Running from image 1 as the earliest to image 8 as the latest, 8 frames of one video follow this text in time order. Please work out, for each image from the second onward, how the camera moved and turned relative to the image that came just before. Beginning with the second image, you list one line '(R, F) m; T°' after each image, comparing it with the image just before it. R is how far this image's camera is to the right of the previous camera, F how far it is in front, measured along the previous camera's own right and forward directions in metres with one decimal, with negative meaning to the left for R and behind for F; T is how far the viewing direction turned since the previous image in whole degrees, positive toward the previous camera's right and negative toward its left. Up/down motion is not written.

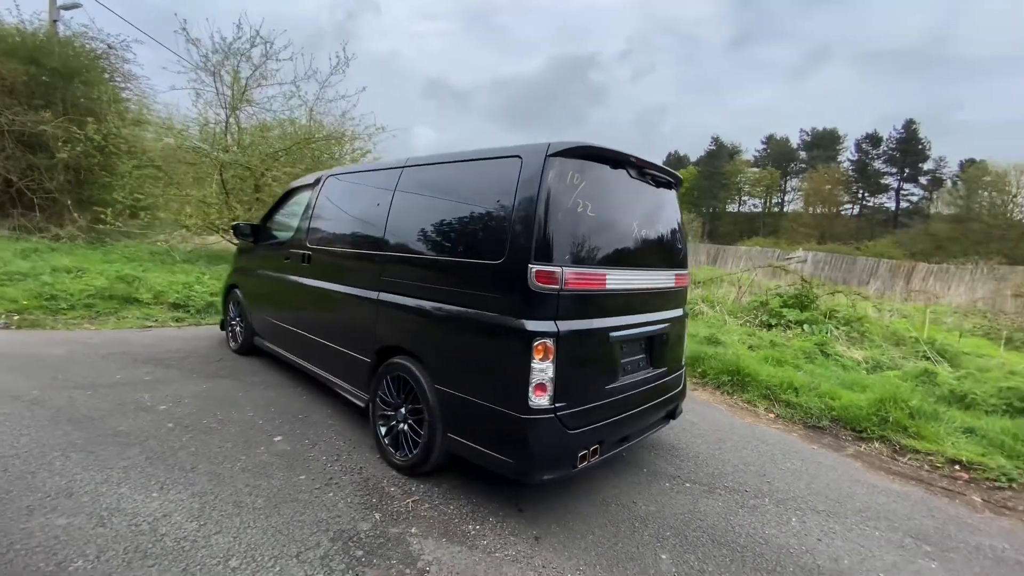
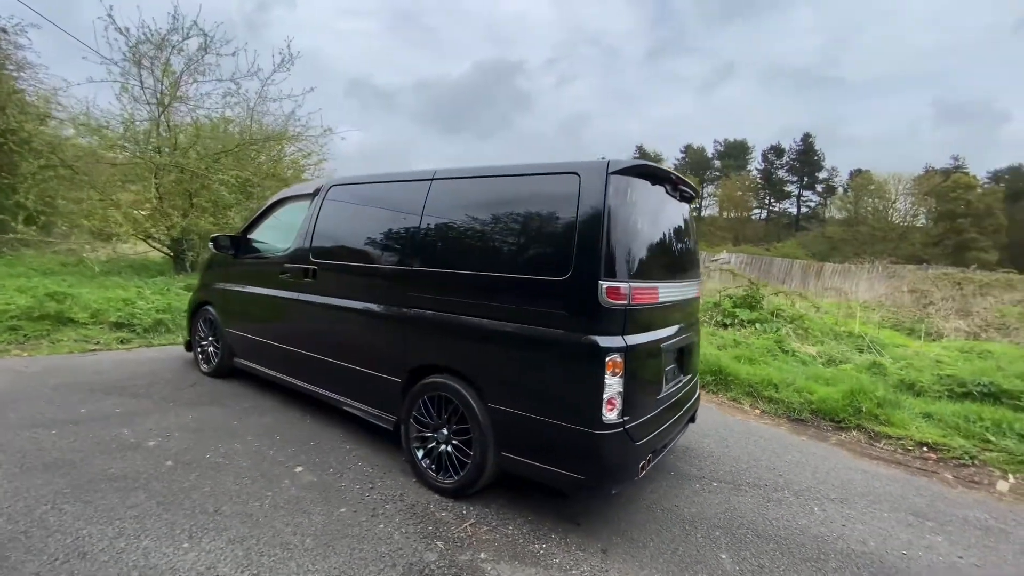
(-0.9, +0.1) m; +8°
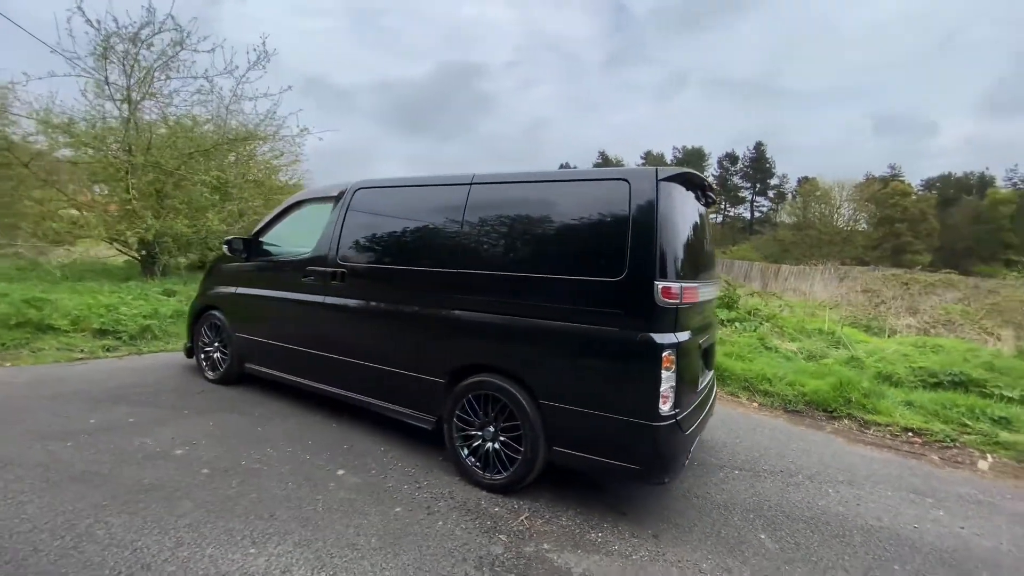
(-0.7, -0.1) m; +5°
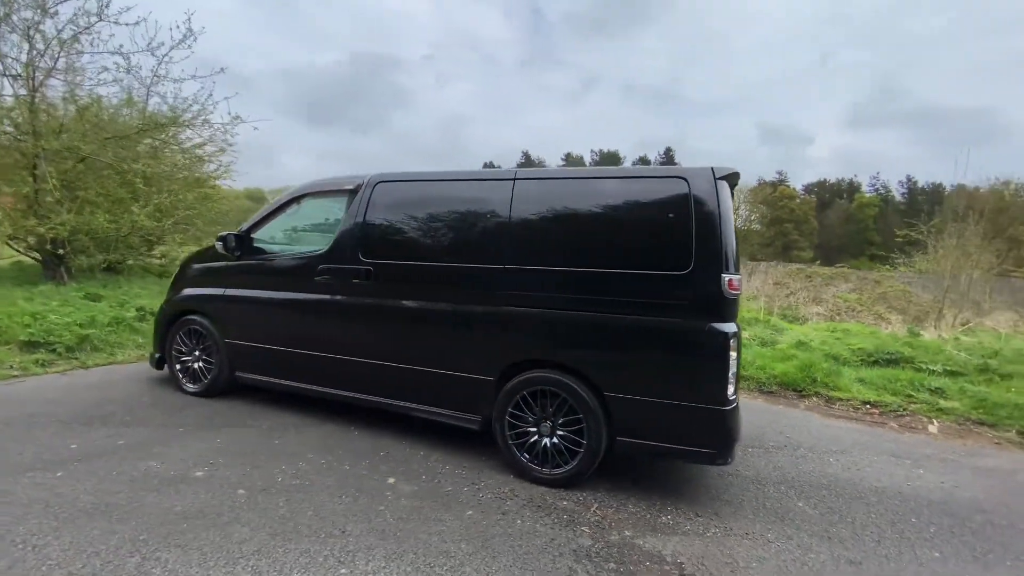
(-1.2, +0.1) m; +10°
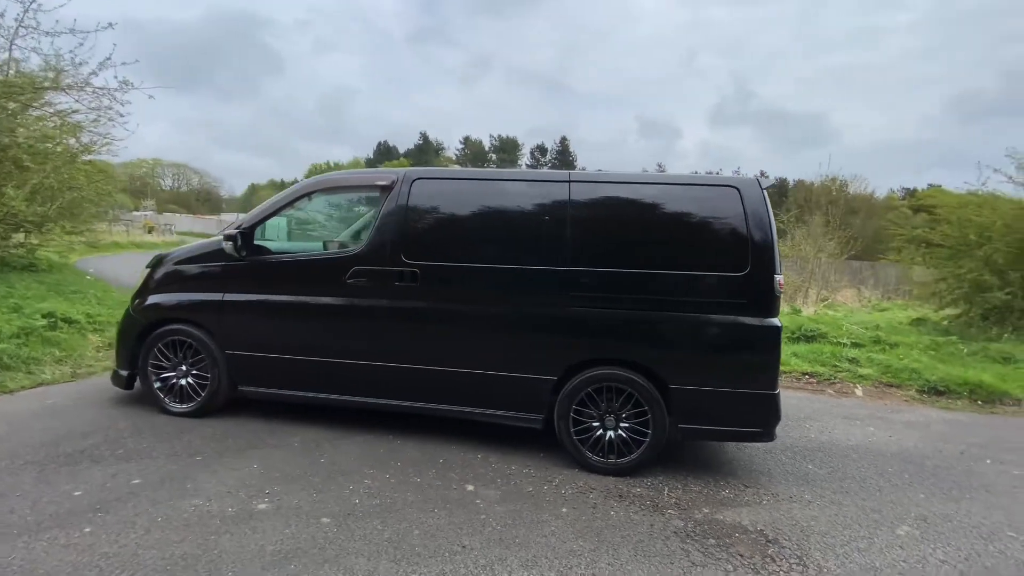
(-1.5, +0.1) m; +13°
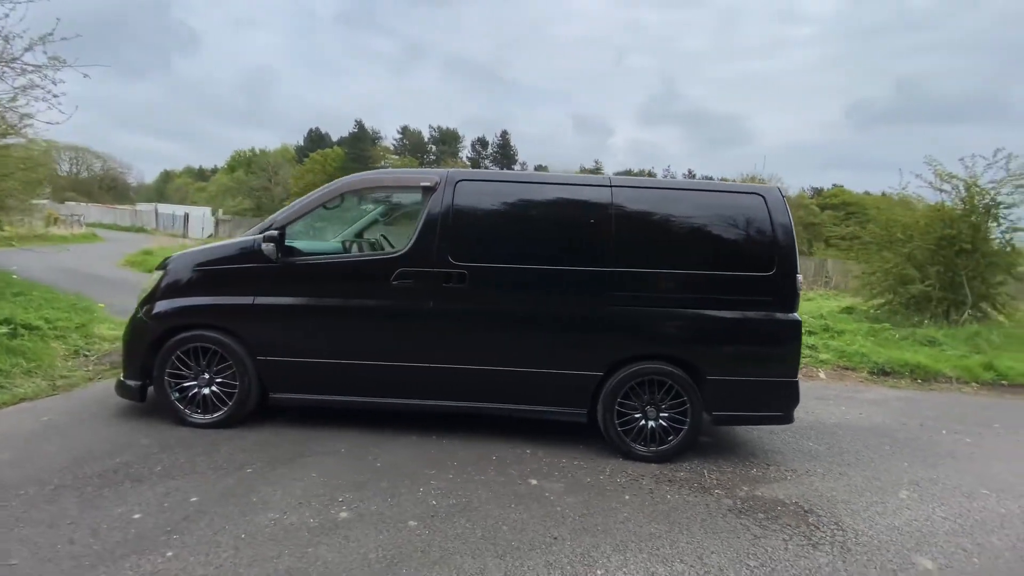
(-1.1, -0.1) m; +8°
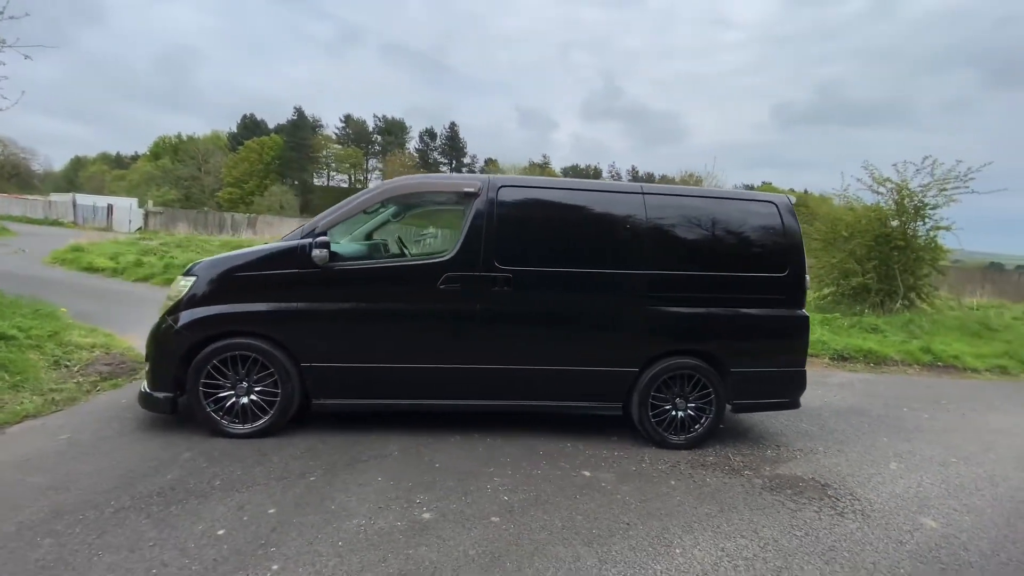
(-1.0, -0.1) m; +7°
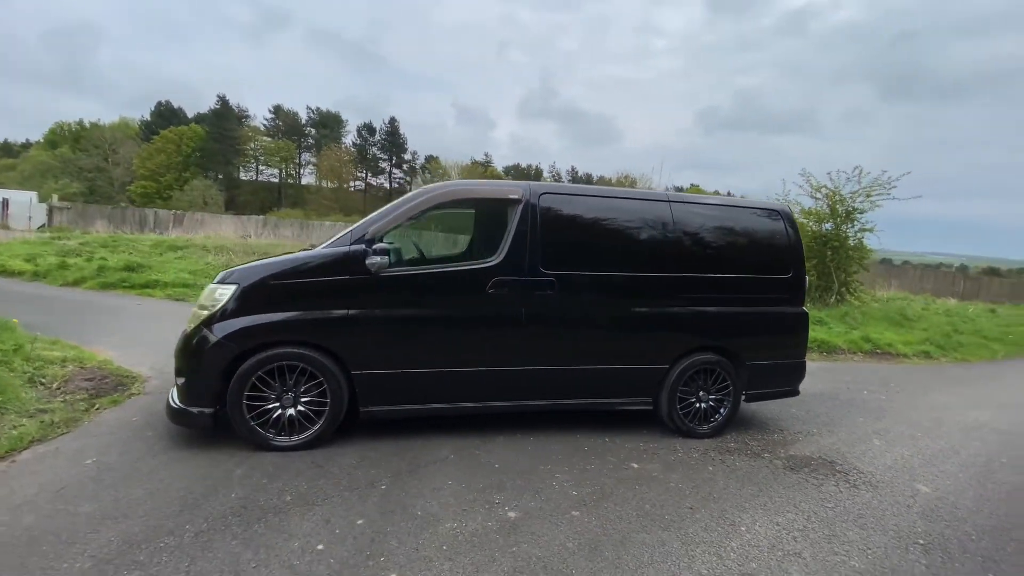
(-1.1, -0.1) m; +8°
